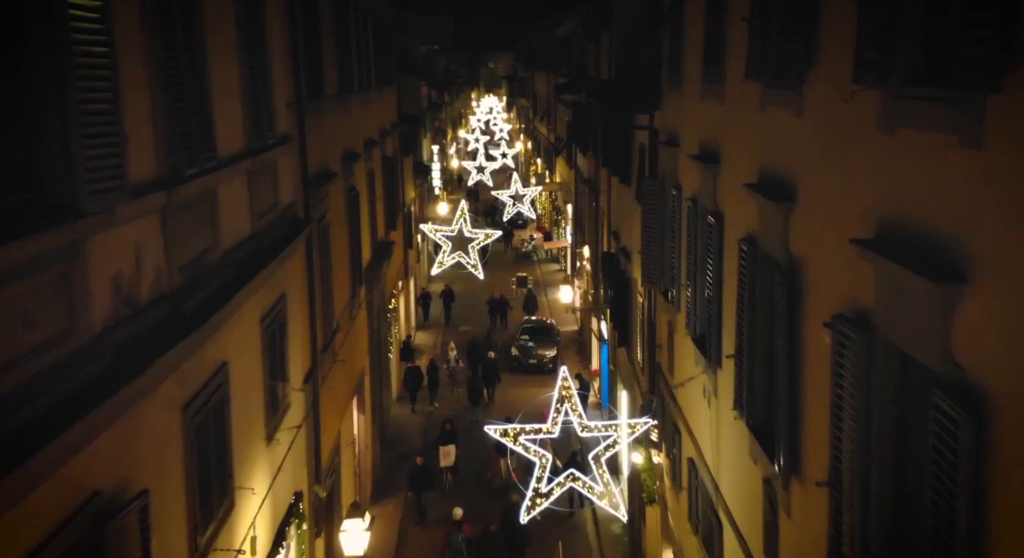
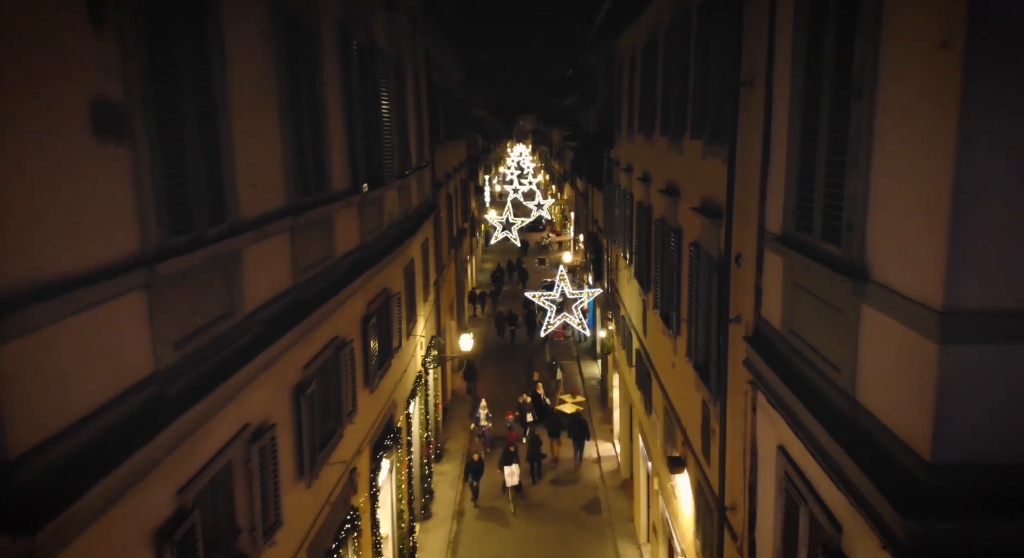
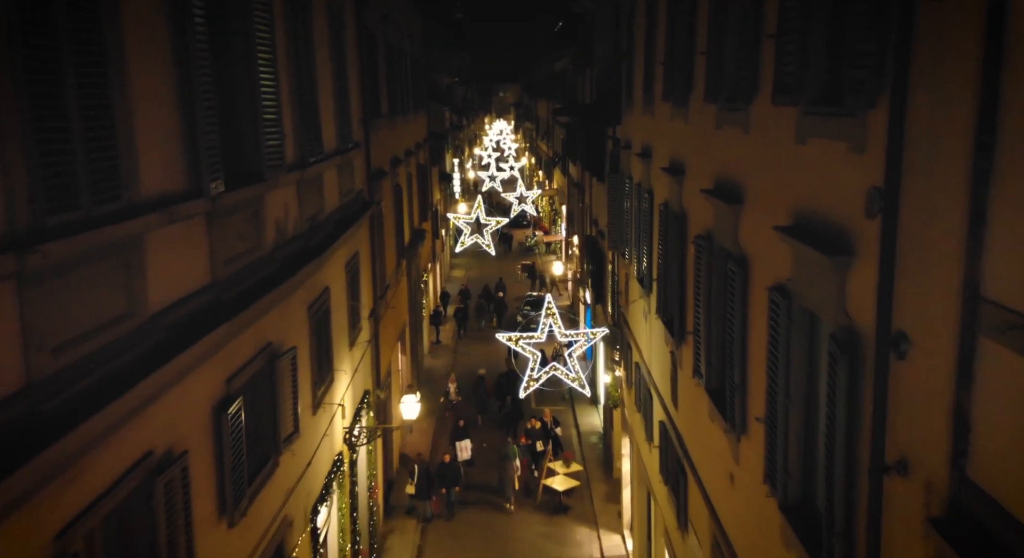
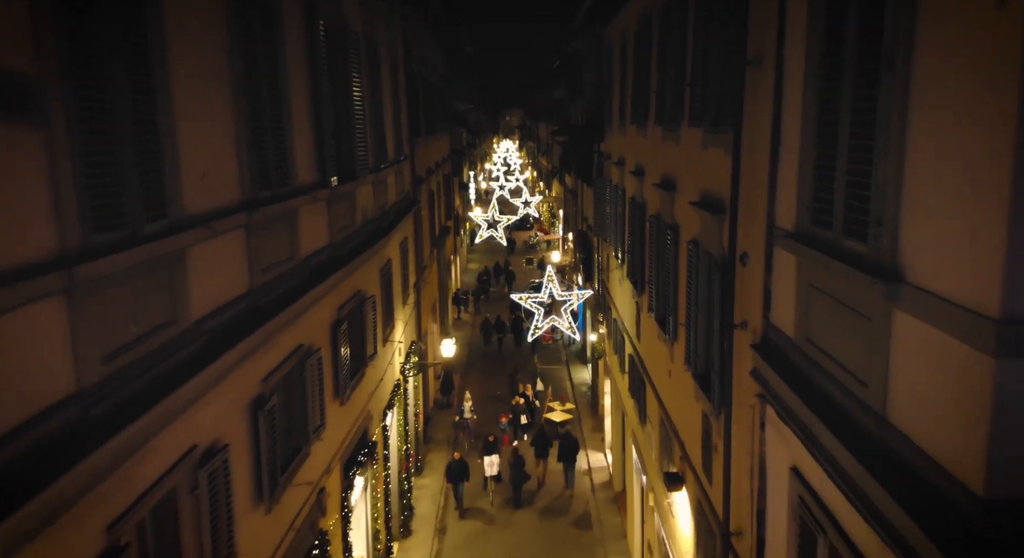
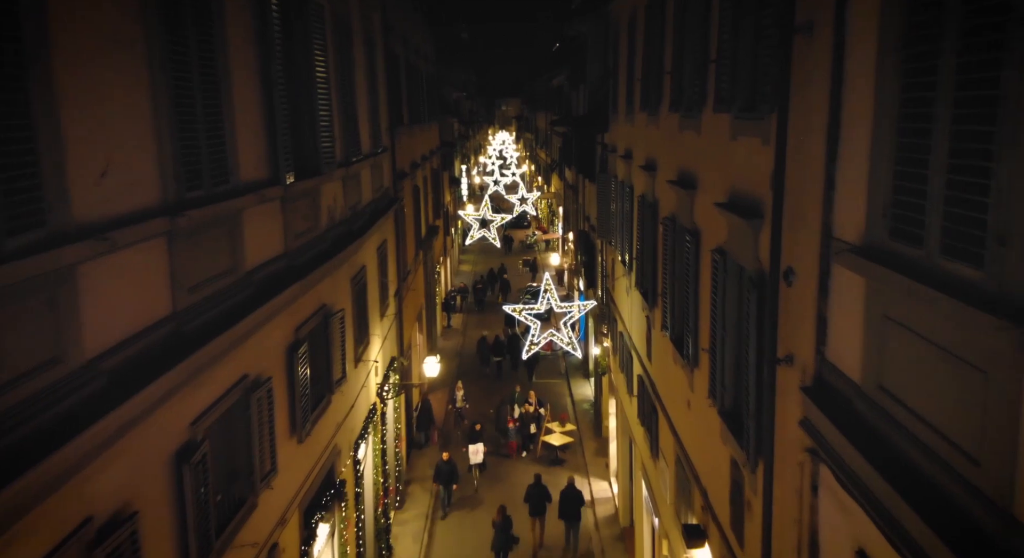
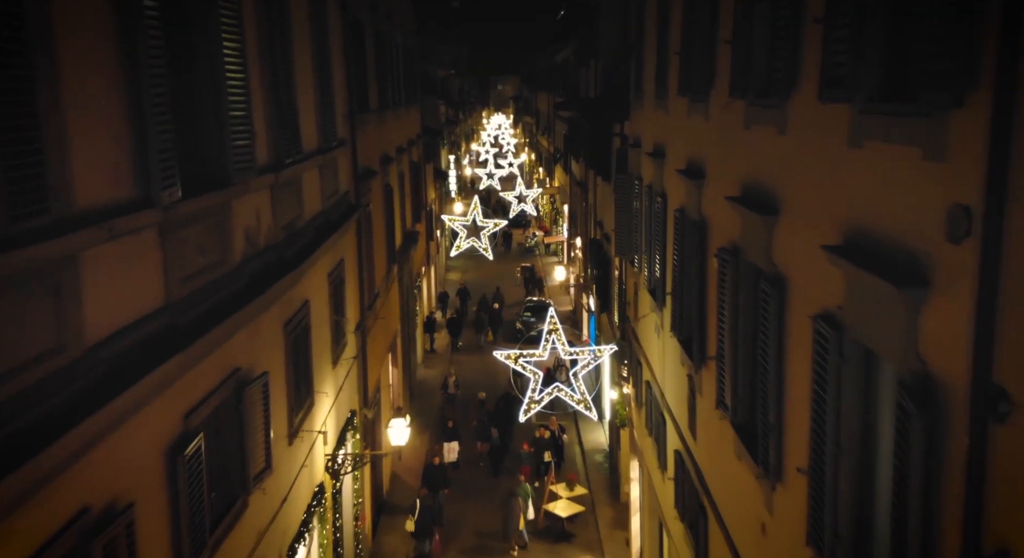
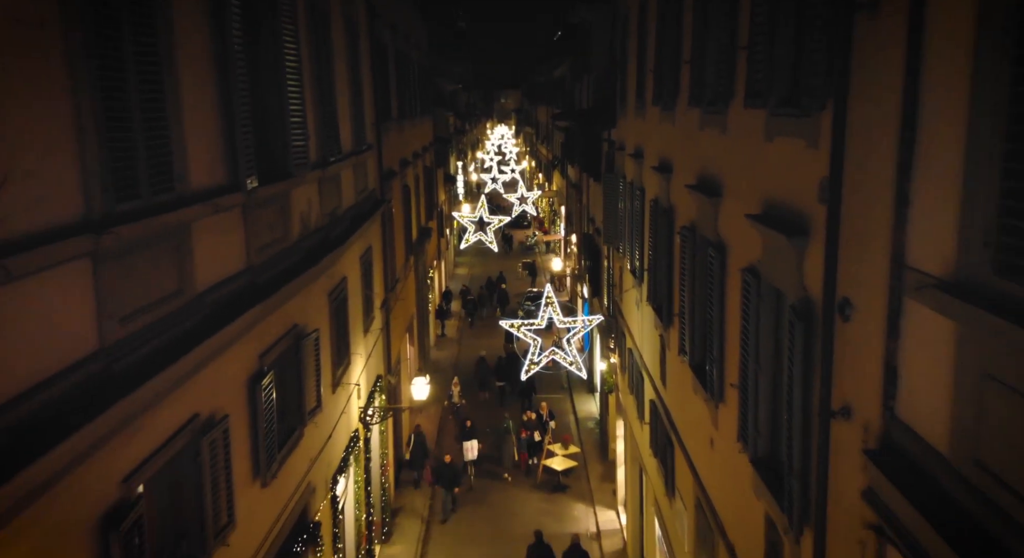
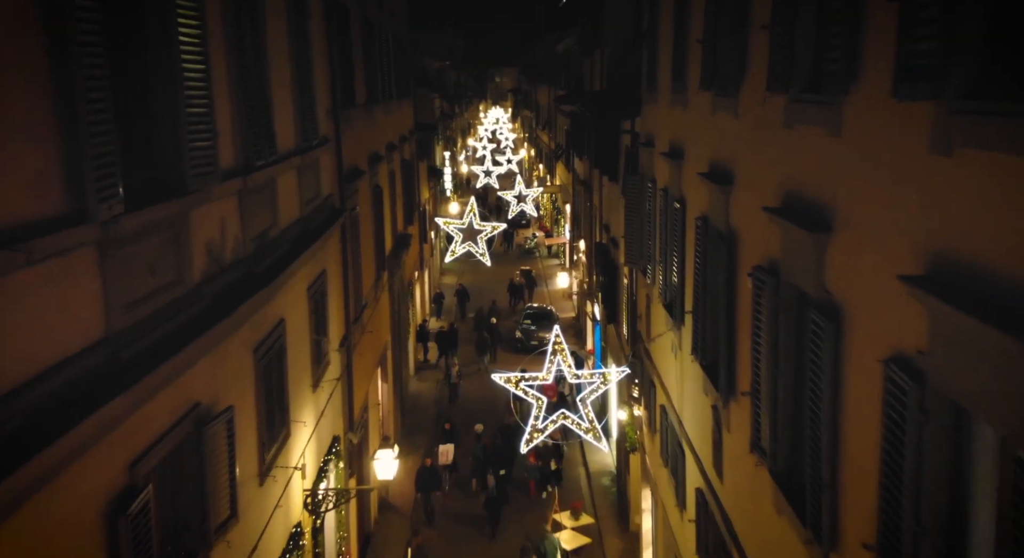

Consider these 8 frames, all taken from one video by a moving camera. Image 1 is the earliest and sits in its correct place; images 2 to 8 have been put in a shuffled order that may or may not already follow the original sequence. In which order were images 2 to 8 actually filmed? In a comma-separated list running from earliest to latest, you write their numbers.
8, 6, 3, 7, 5, 4, 2
